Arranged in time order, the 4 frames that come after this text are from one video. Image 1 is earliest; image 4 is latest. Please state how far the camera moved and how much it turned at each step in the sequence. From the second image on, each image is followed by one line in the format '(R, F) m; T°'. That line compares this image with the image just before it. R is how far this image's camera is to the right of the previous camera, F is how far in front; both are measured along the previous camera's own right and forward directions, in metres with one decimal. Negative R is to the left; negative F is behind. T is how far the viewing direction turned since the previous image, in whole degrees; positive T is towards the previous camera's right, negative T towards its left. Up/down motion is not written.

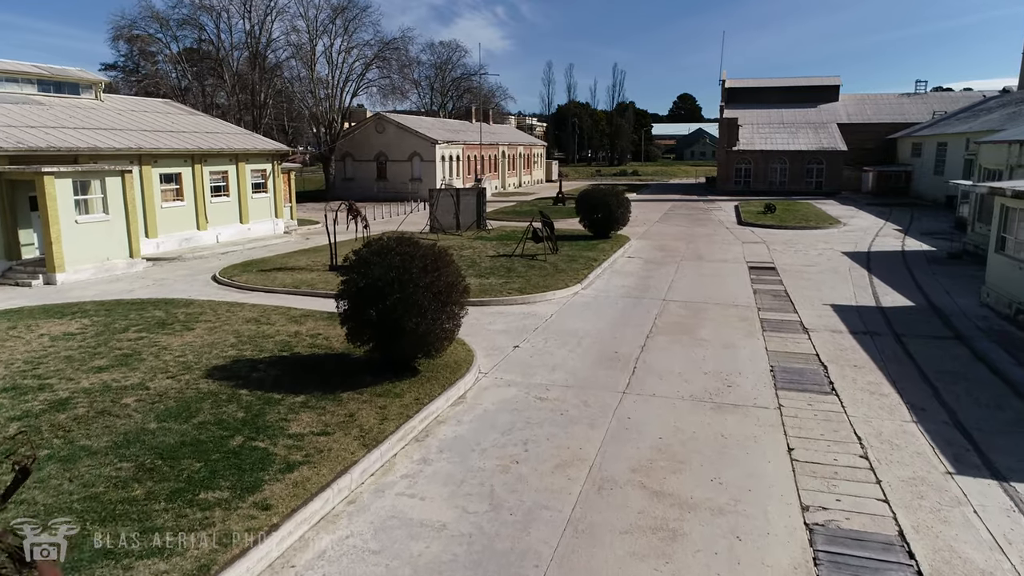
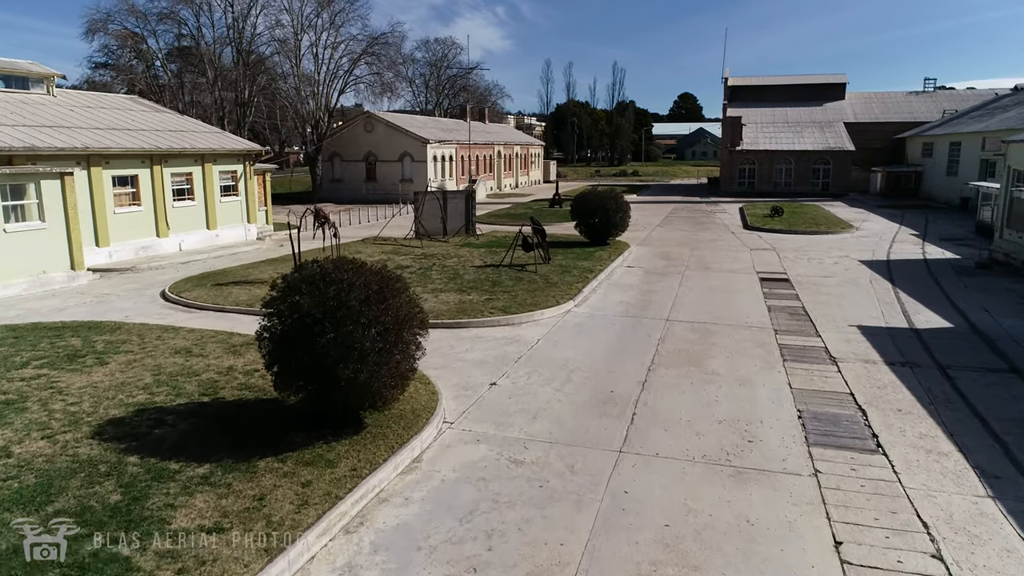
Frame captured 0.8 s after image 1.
(+0.4, +1.8) m; 0°
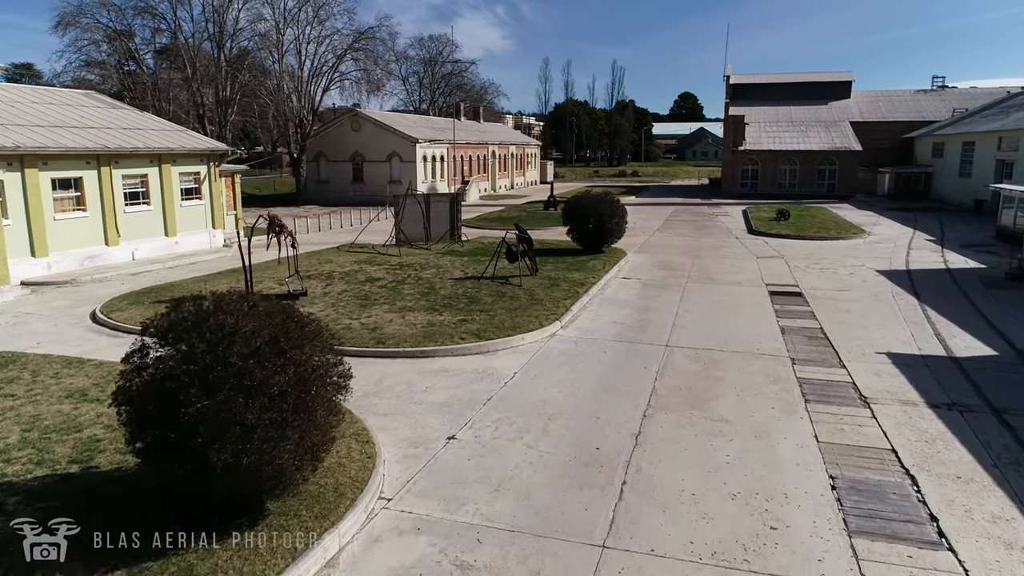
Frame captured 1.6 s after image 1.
(+0.4, +1.8) m; 0°
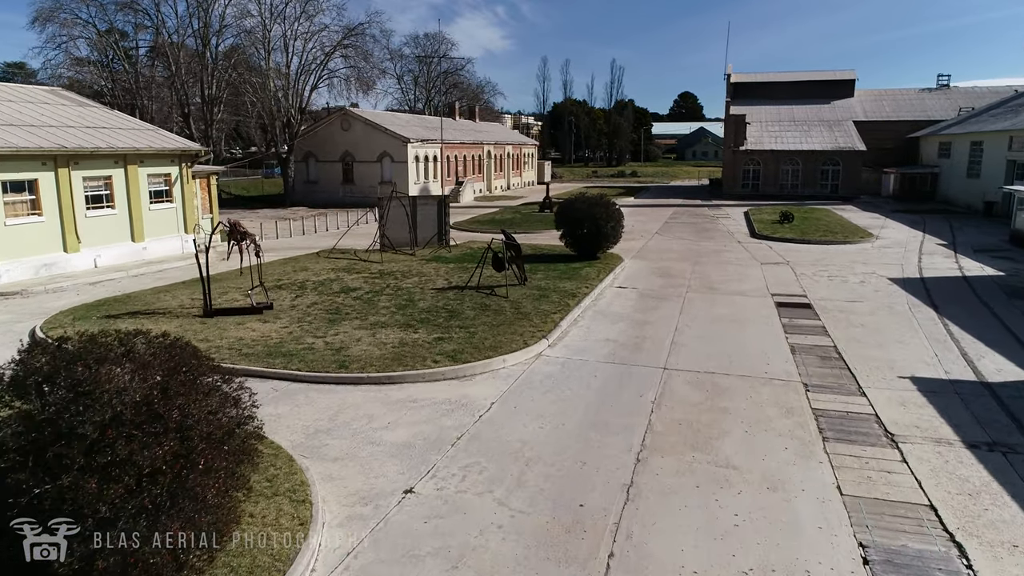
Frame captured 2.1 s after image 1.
(+0.3, +1.2) m; 0°
